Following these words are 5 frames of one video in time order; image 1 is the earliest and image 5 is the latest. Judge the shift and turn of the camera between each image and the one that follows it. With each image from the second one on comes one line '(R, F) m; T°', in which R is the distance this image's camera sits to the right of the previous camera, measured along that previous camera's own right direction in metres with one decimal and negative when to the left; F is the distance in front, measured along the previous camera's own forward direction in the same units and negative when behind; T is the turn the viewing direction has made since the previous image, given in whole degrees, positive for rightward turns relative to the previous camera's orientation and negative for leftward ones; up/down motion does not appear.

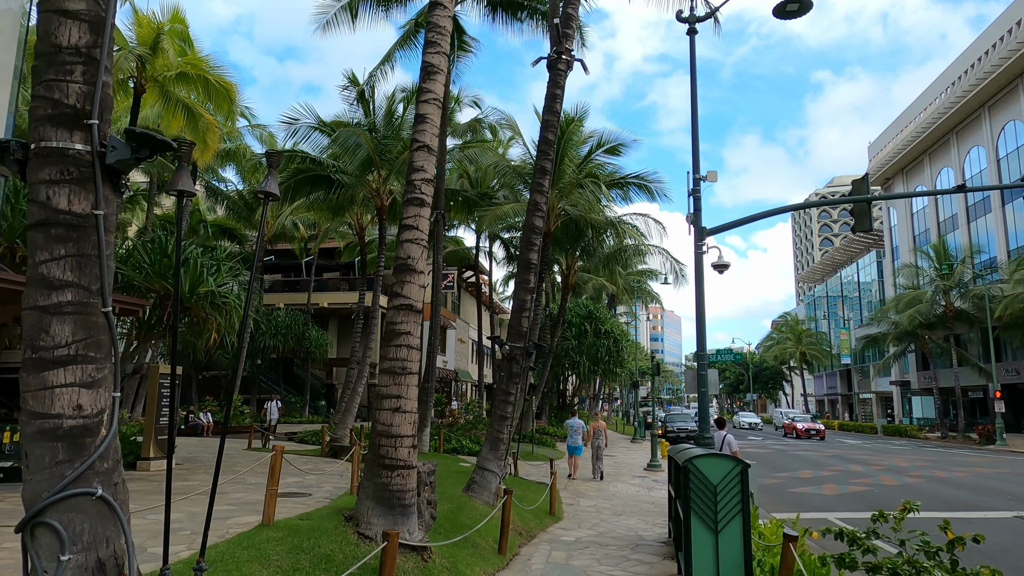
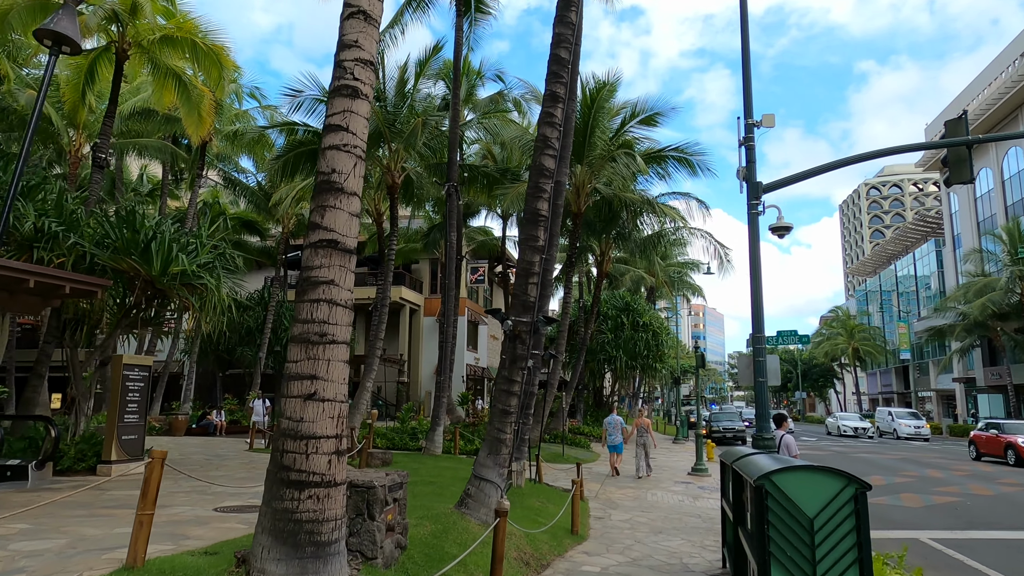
(+0.4, +1.8) m; -3°
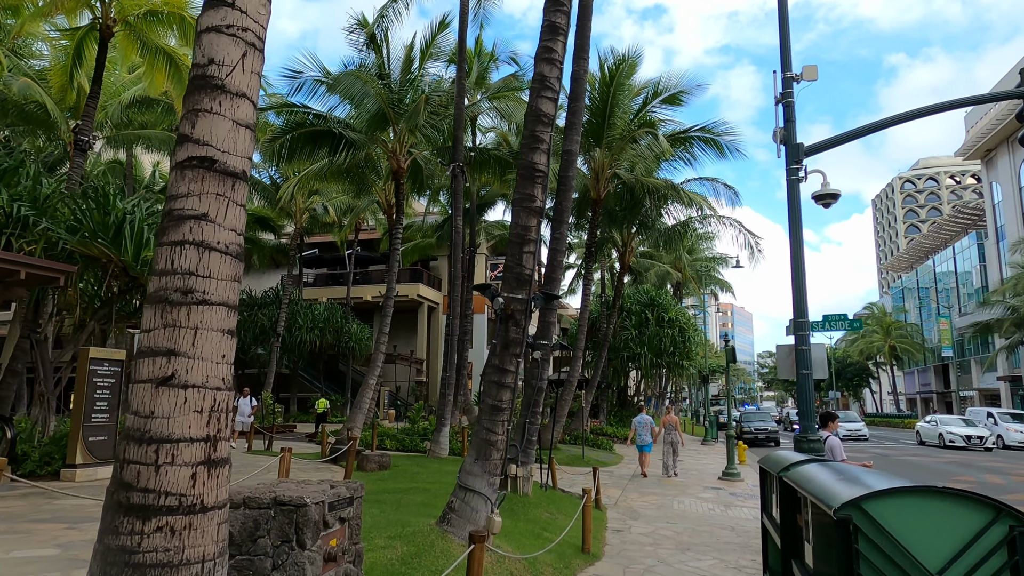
(+0.3, +1.1) m; -2°
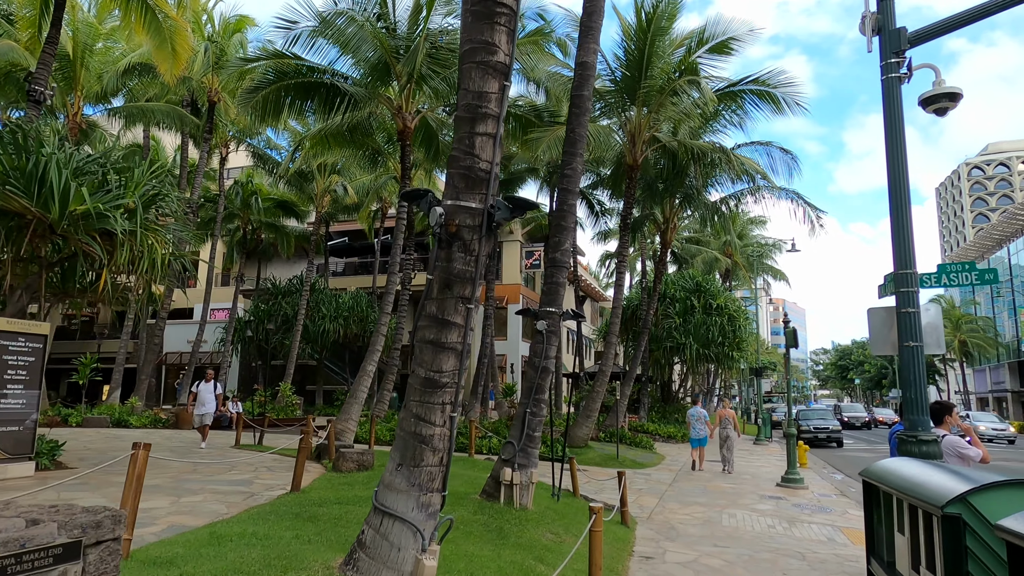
(+0.5, +2.0) m; -4°
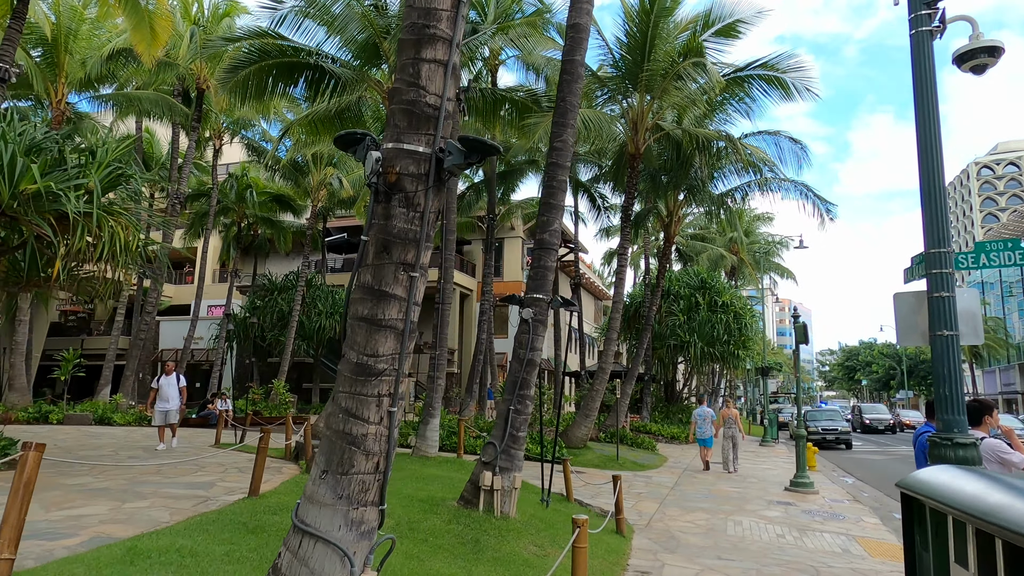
(+0.2, +0.7) m; 0°
